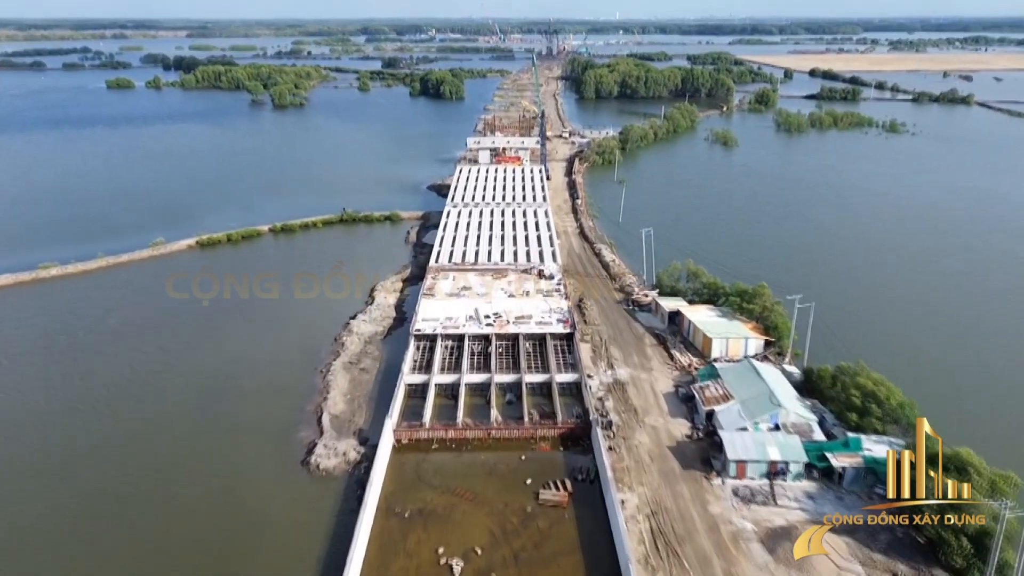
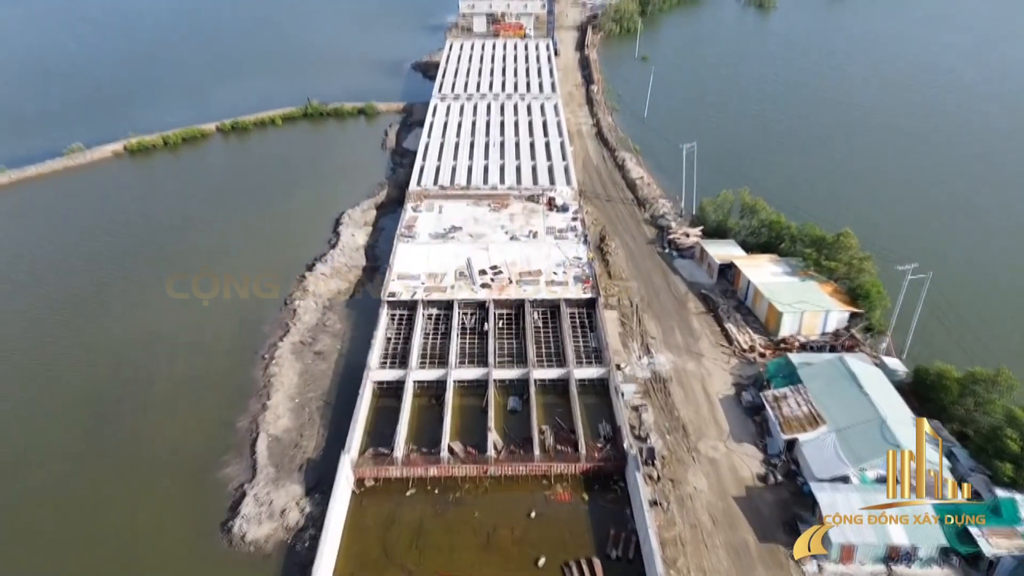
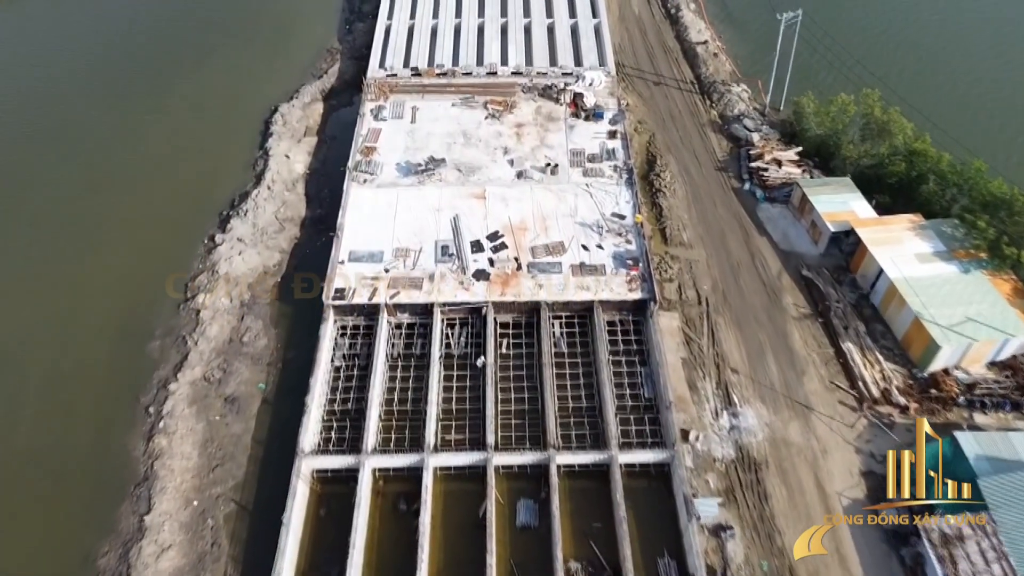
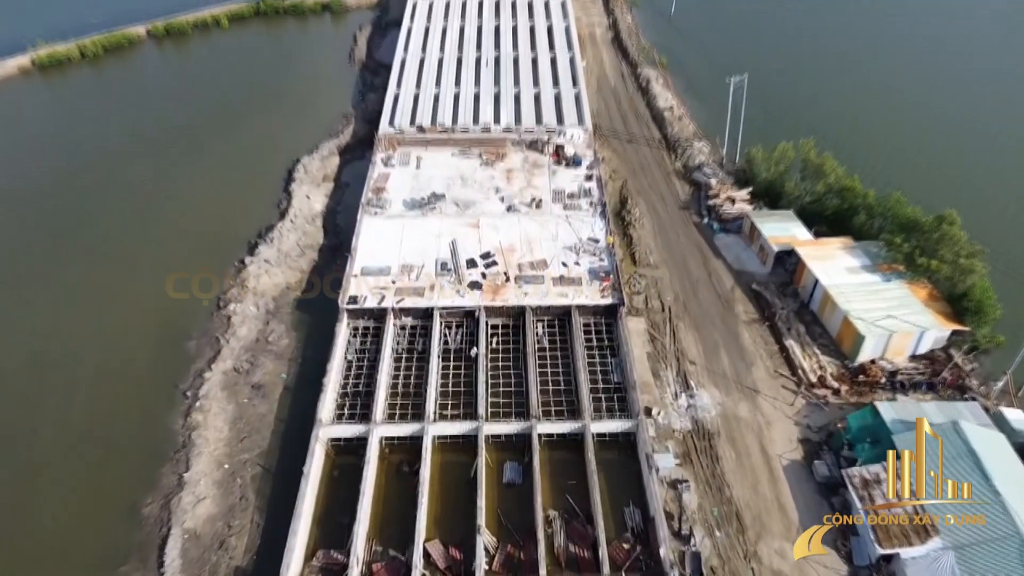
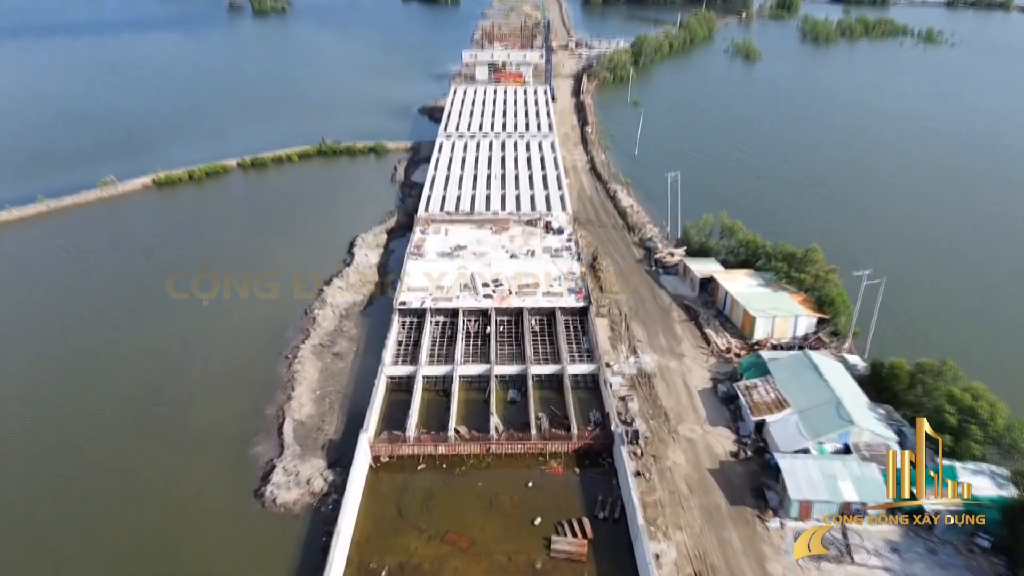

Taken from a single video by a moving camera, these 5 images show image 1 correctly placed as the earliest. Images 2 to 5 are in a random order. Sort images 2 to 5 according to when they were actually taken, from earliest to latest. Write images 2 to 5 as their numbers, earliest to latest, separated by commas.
5, 2, 4, 3
